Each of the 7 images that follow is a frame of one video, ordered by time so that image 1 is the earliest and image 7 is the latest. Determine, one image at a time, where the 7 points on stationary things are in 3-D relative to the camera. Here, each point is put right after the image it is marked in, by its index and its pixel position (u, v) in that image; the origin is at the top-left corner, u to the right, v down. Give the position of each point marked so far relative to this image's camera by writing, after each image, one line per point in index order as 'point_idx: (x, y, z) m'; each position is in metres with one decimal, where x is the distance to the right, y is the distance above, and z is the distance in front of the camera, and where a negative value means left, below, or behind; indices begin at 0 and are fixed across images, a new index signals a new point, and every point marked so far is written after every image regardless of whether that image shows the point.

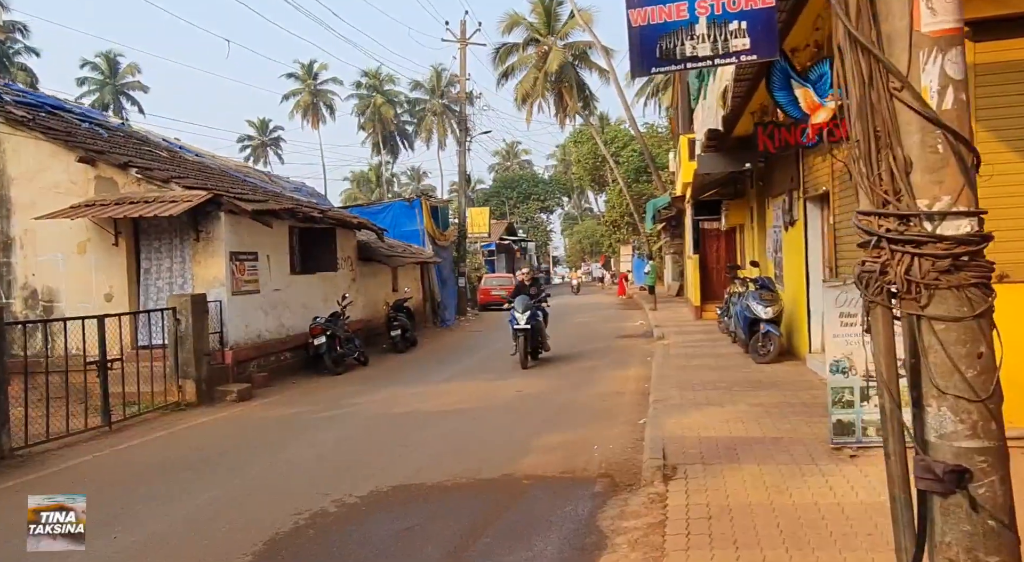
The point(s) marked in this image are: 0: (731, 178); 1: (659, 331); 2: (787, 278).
0: (+4.7, +2.2, +15.6) m
1: (+3.3, -1.1, +16.3) m
2: (+3.9, 0.0, +10.3) m
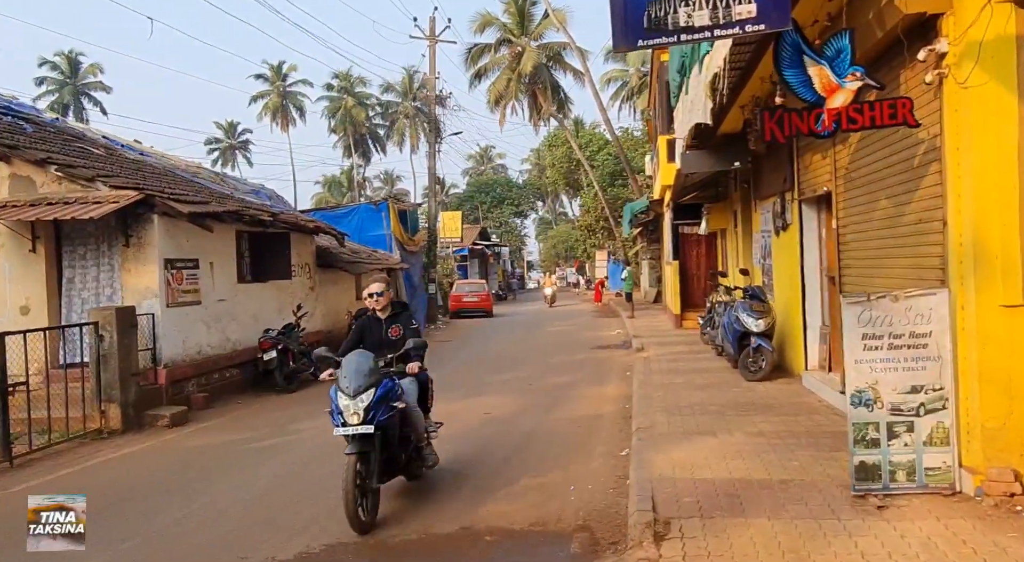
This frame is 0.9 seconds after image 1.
0: (+4.1, +2.0, +14.8) m
1: (+2.7, -1.3, +15.5) m
2: (+3.5, -0.1, +9.5) m
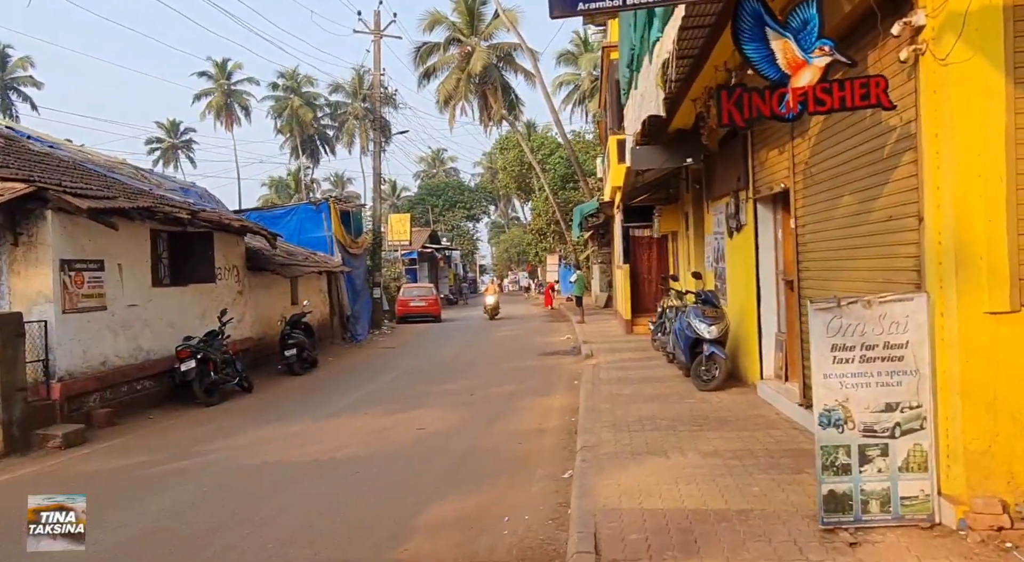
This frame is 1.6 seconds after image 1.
0: (+3.0, +2.0, +14.4) m
1: (+1.5, -1.4, +14.9) m
2: (+2.8, -0.1, +9.0) m
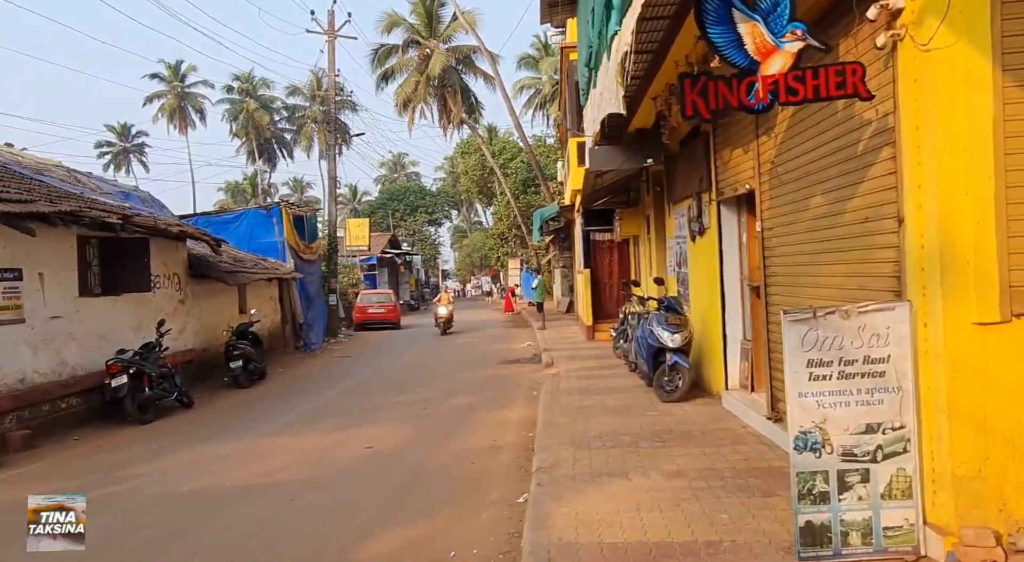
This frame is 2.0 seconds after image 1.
0: (+2.2, +1.9, +14.1) m
1: (+0.7, -1.5, +14.5) m
2: (+2.2, -0.2, +8.7) m
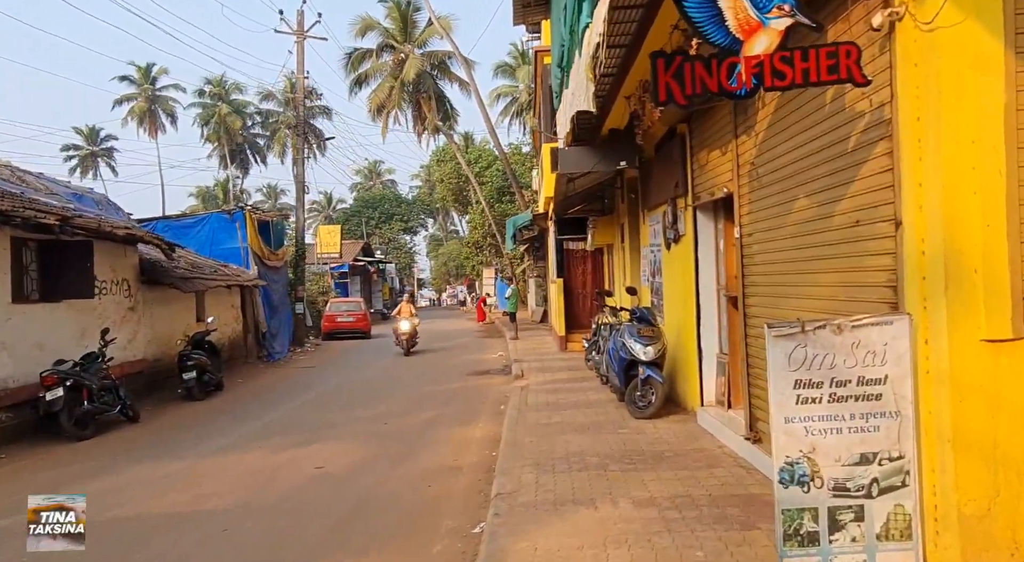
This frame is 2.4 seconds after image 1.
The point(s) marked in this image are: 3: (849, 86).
0: (+1.6, +1.7, +13.7) m
1: (+0.1, -1.7, +14.0) m
2: (+1.8, -0.3, +8.3) m
3: (+1.7, +1.0, +3.6) m
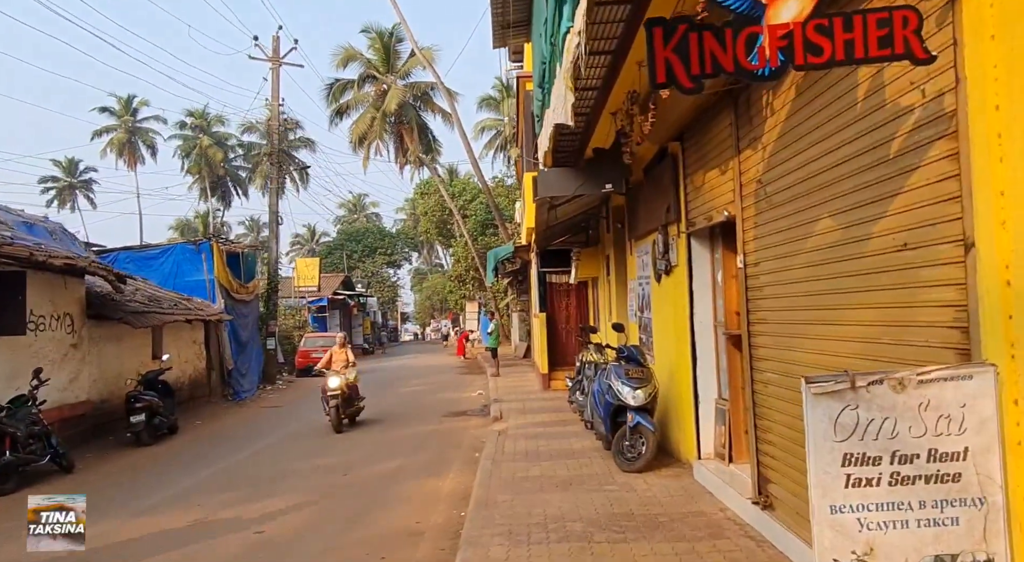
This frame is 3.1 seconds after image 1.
0: (+1.2, +1.1, +13.0) m
1: (-0.3, -2.3, +13.1) m
2: (+1.5, -0.7, +7.5) m
3: (+1.5, +0.8, +2.9) m
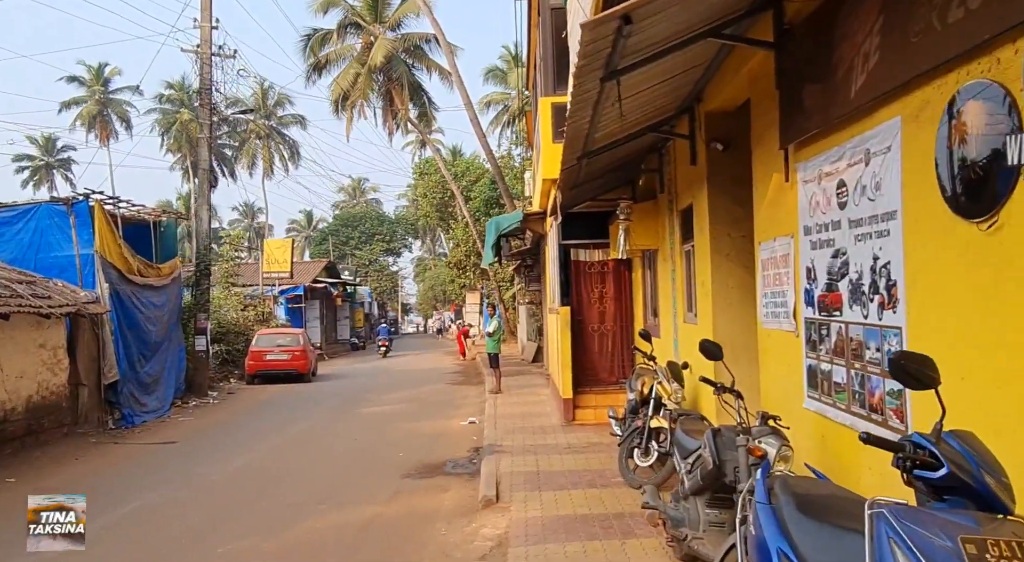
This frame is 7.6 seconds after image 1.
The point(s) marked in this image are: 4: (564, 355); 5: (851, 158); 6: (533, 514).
0: (+1.3, +1.3, +7.7) m
1: (-0.2, -2.0, +7.9) m
2: (+1.6, -0.5, +2.2) m
3: (+1.5, +1.0, -2.4) m
4: (+0.7, -1.0, +10.0) m
5: (+1.6, +0.6, +3.4) m
6: (+0.2, -1.9, +5.9) m
